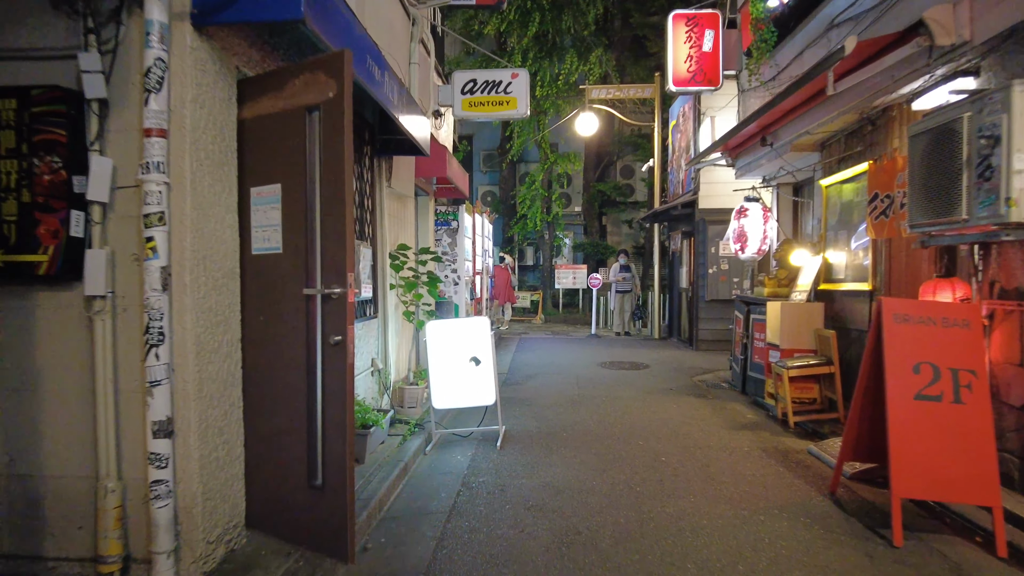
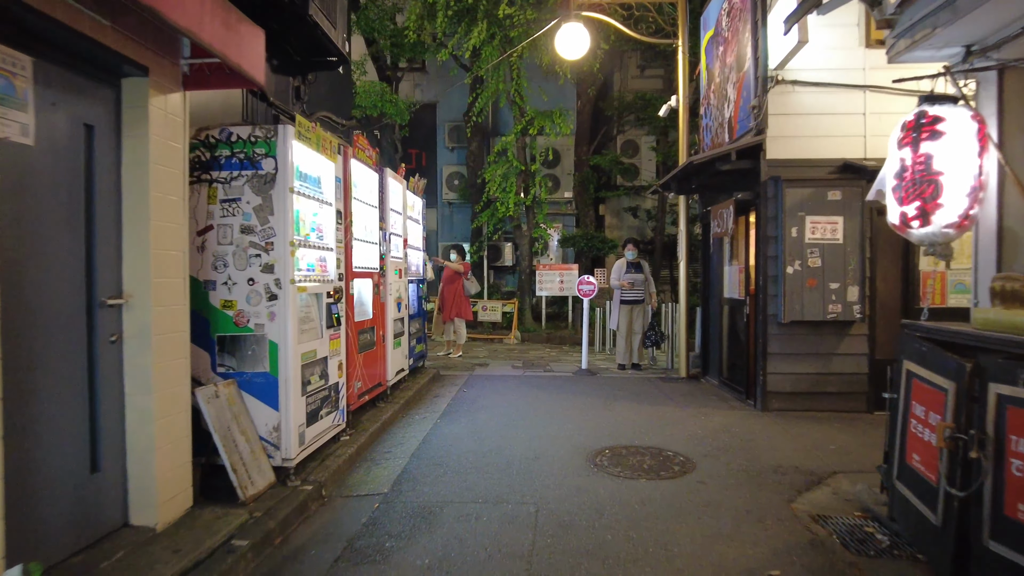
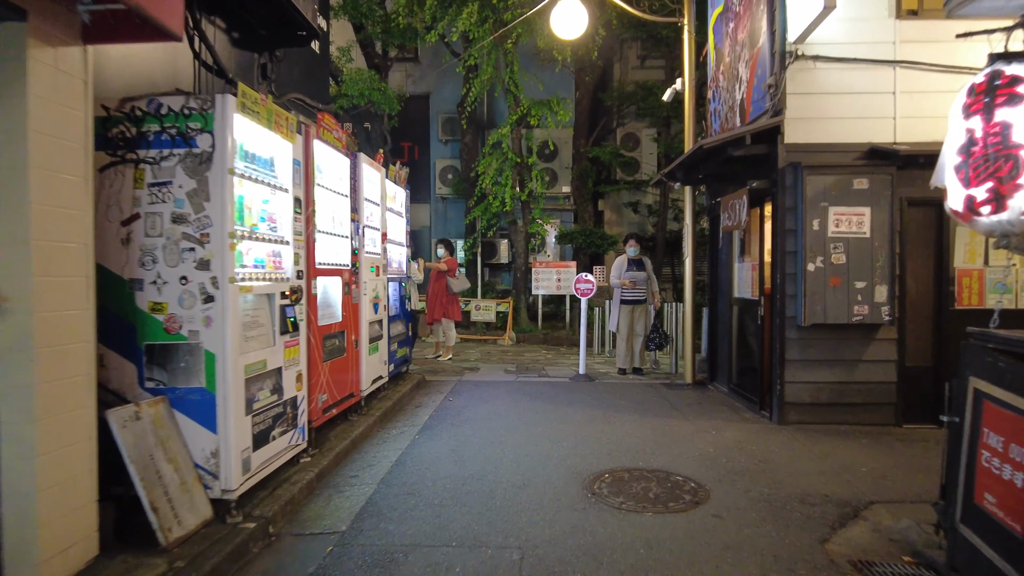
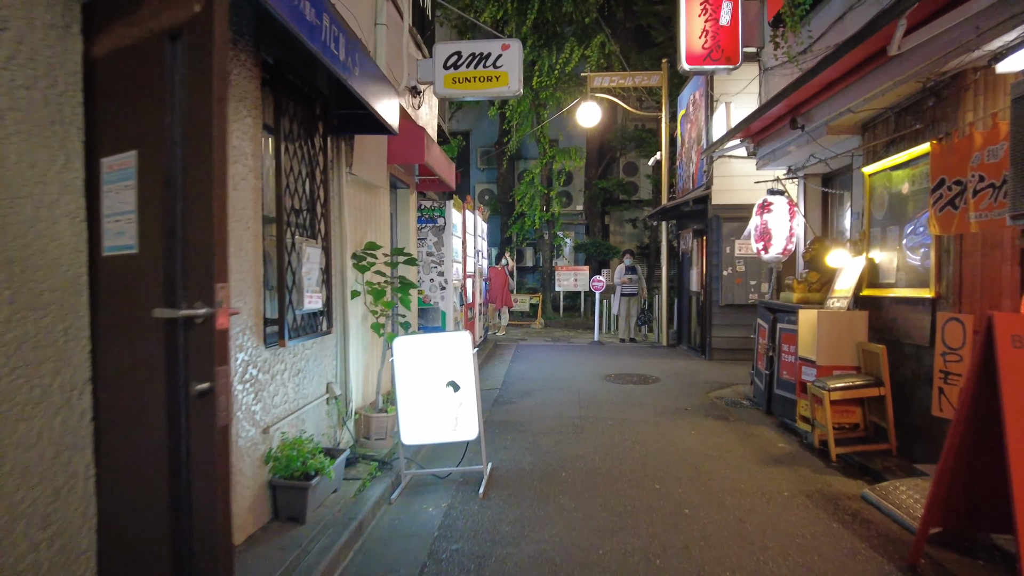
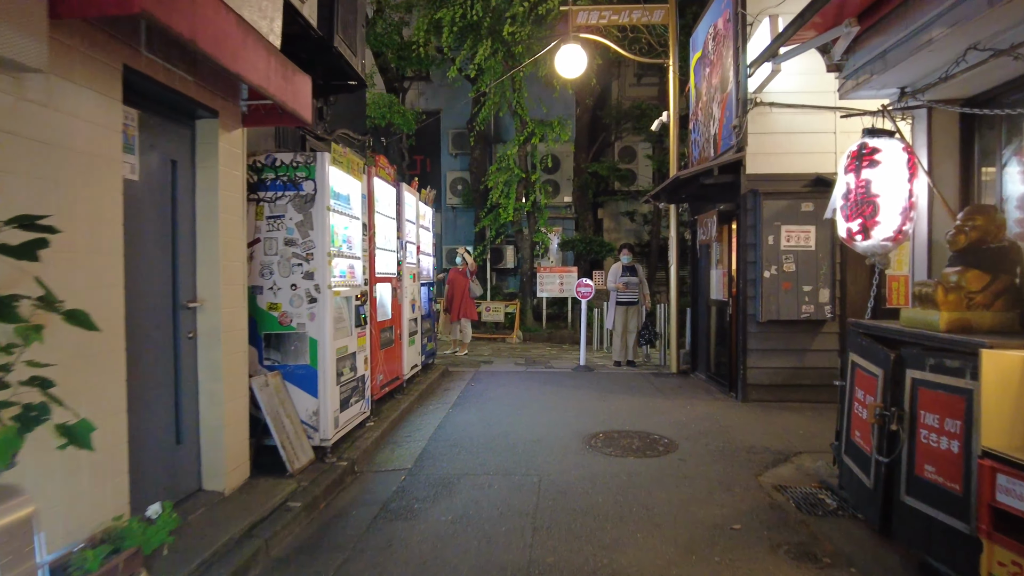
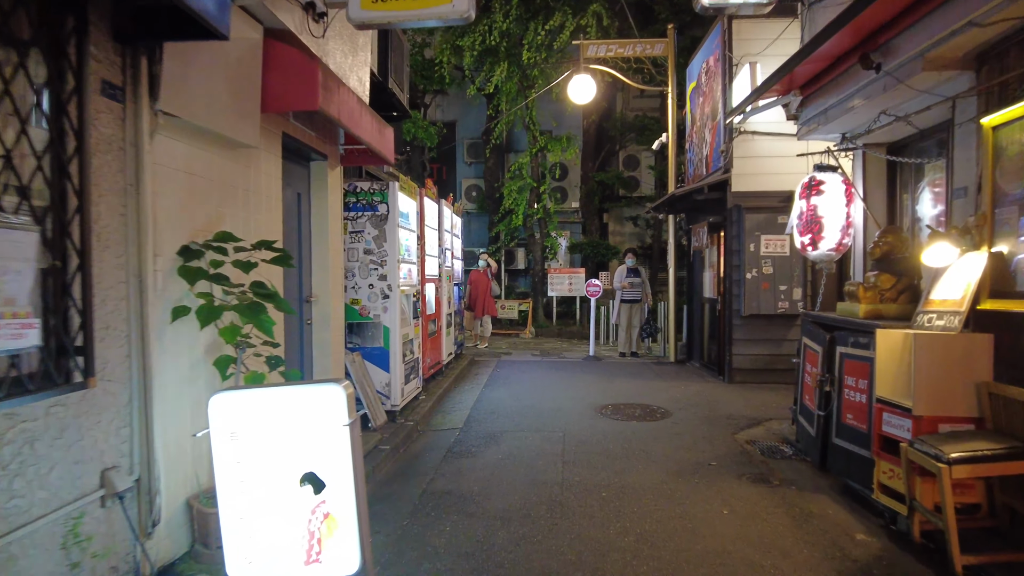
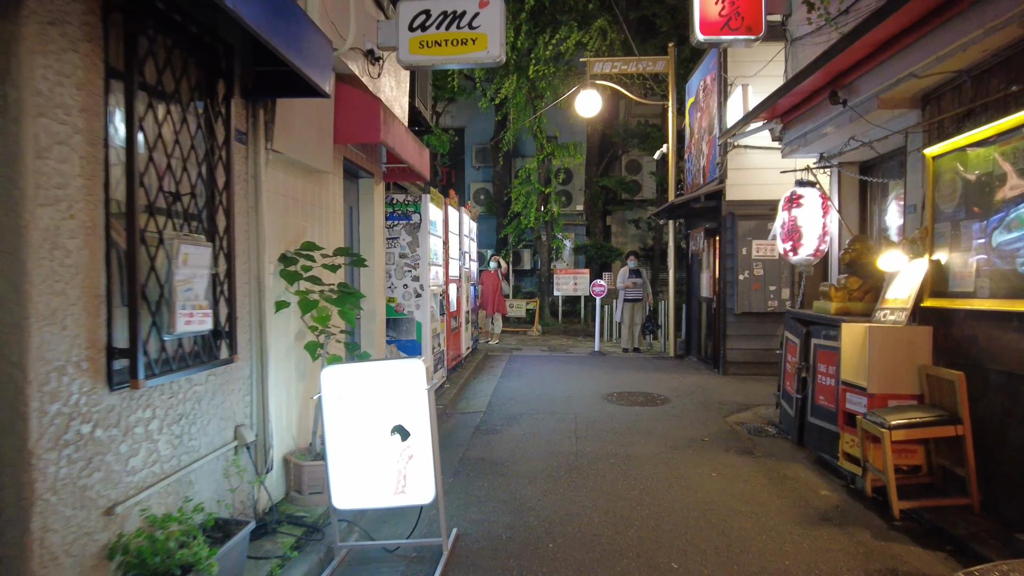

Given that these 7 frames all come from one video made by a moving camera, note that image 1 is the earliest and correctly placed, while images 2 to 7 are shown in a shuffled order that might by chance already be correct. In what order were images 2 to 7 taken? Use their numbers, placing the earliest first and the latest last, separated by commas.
4, 7, 6, 5, 2, 3
